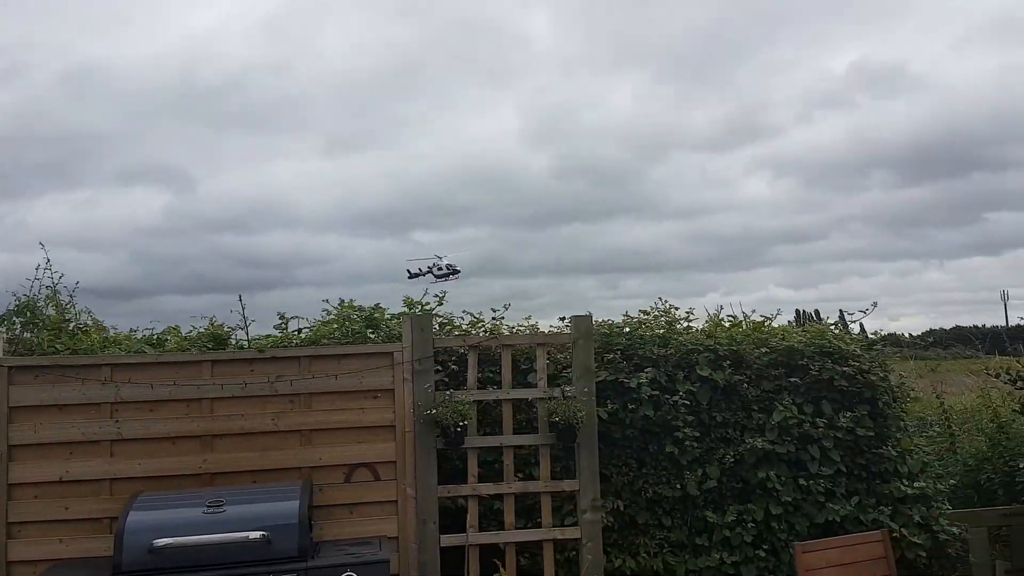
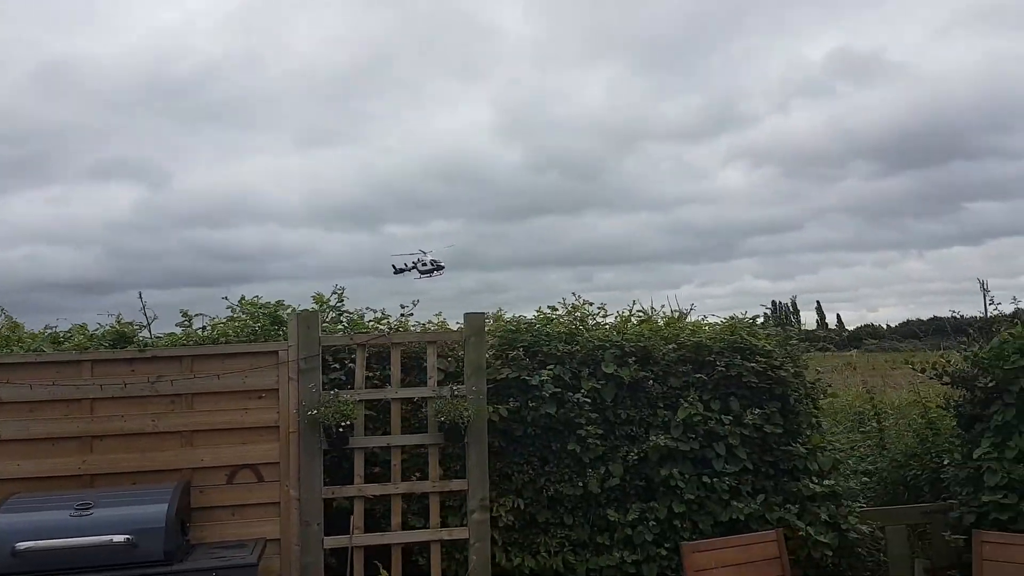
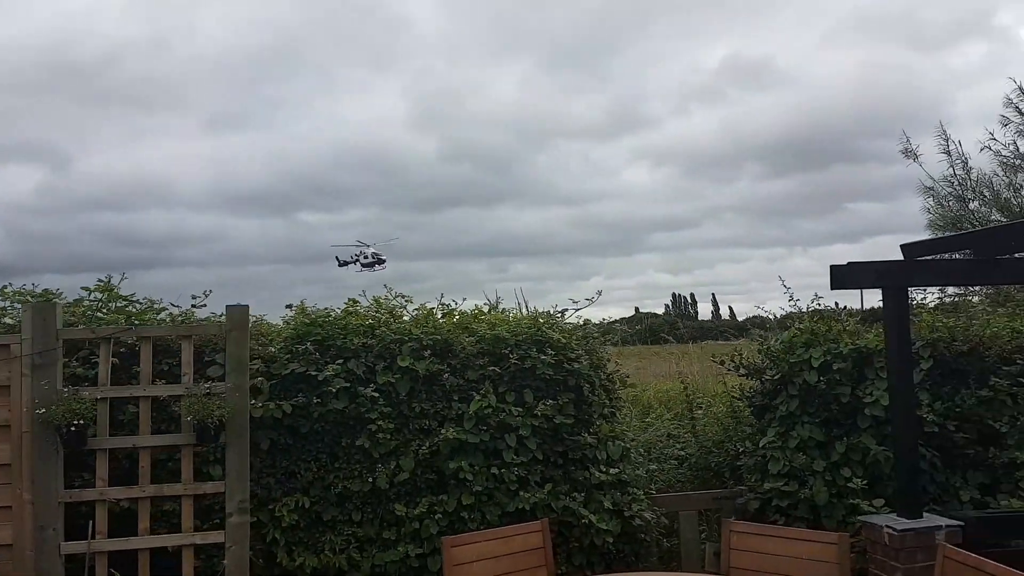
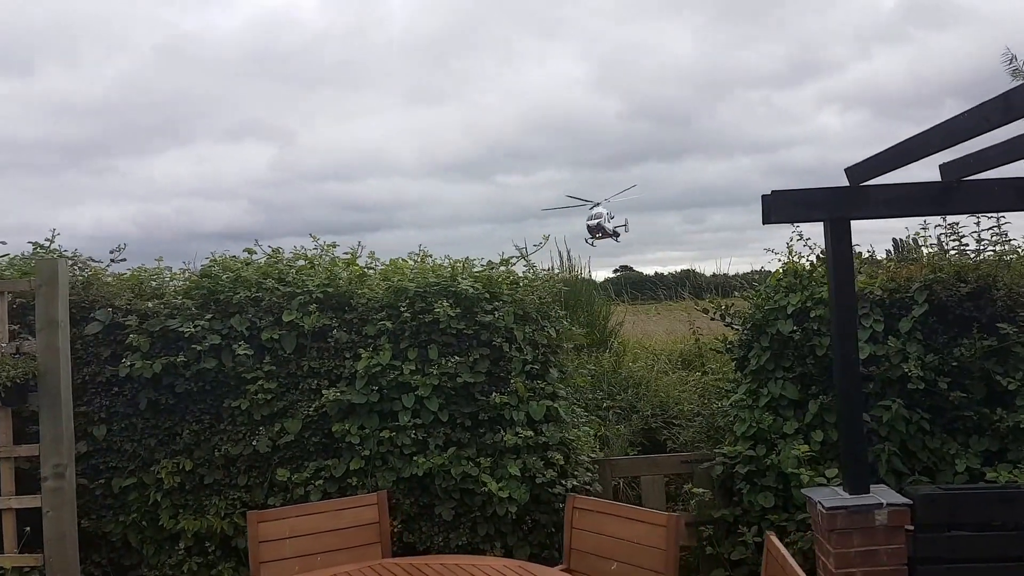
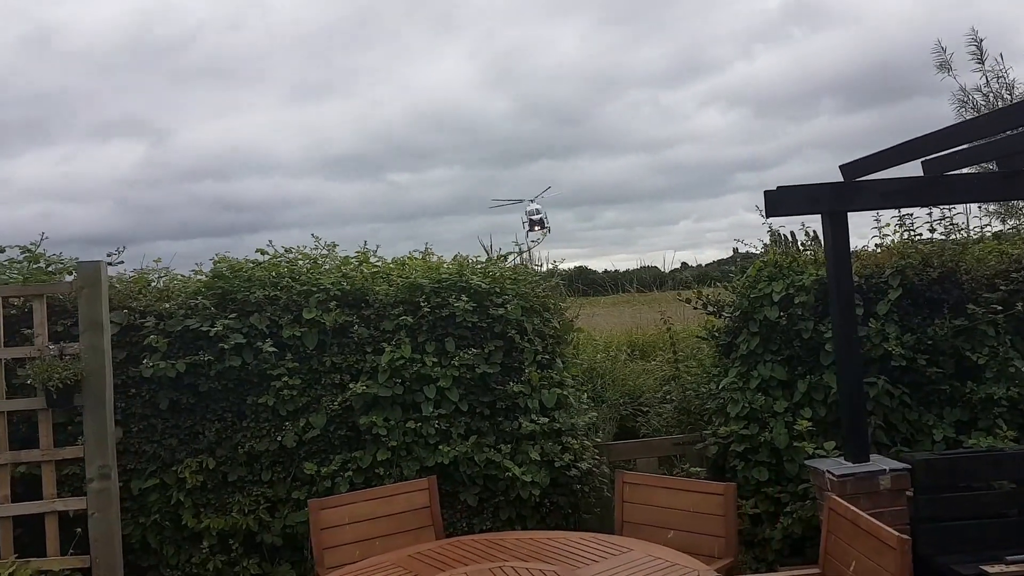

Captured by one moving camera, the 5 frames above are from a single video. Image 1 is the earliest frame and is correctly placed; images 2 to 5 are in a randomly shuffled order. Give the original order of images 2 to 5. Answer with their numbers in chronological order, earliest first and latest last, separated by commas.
2, 3, 5, 4
